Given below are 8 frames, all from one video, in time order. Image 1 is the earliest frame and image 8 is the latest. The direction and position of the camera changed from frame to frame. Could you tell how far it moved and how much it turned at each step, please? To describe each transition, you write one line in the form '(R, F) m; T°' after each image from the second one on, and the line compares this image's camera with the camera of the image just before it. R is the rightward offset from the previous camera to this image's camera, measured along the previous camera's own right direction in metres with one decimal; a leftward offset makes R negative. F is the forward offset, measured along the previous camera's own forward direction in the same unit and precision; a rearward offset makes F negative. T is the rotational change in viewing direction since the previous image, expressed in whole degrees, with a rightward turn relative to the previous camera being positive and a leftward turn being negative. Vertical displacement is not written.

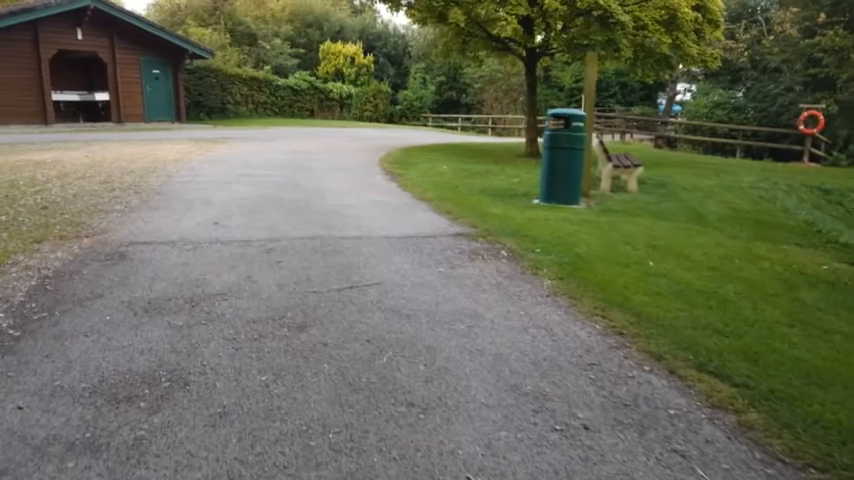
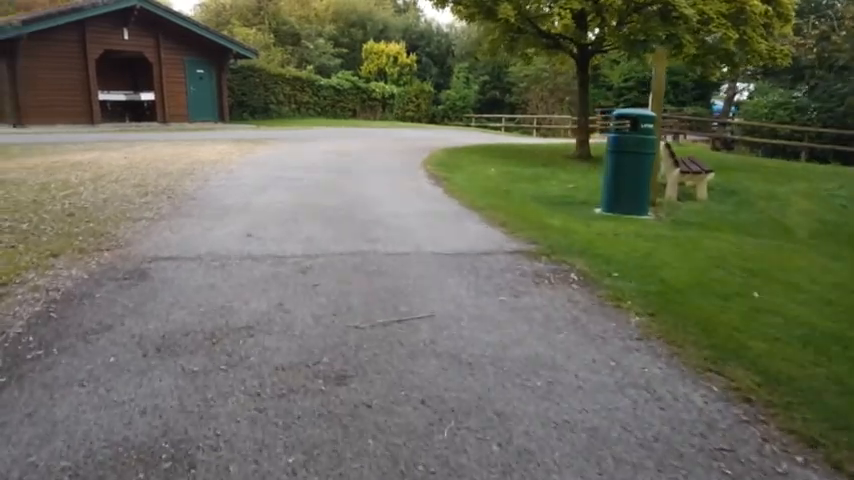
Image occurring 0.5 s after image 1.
(-0.2, +0.8) m; -4°
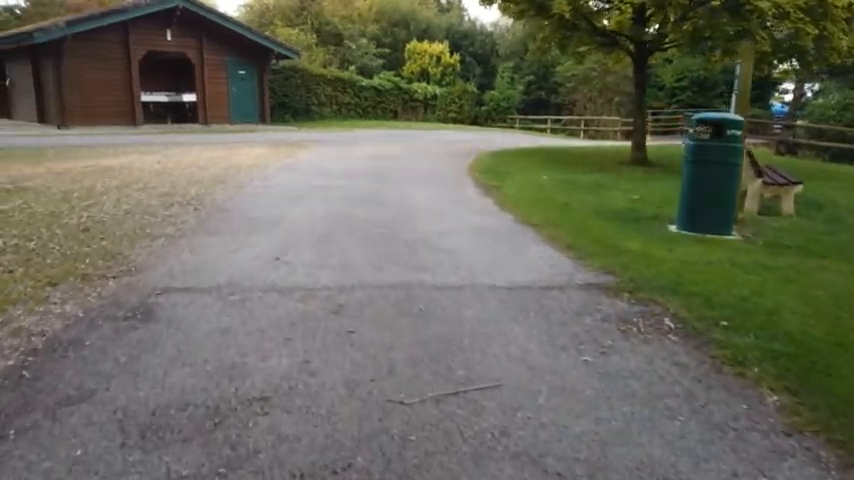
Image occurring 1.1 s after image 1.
(-0.1, +0.9) m; -4°
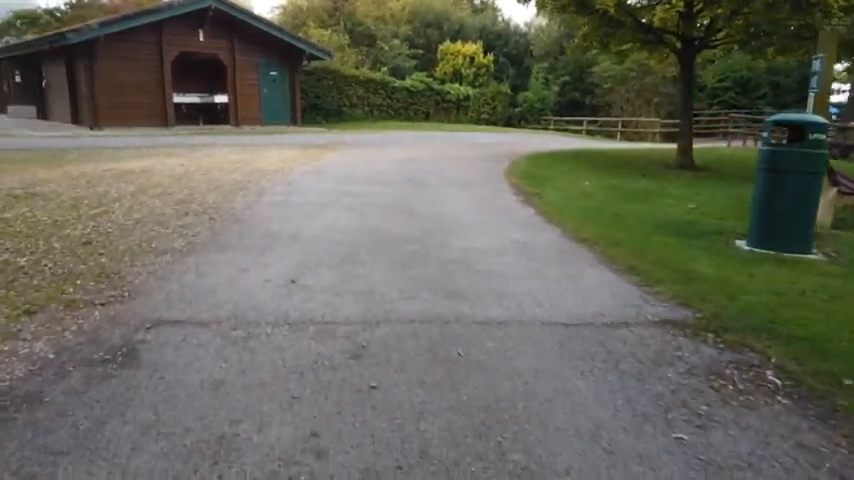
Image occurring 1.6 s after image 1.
(-0.1, +0.8) m; -3°
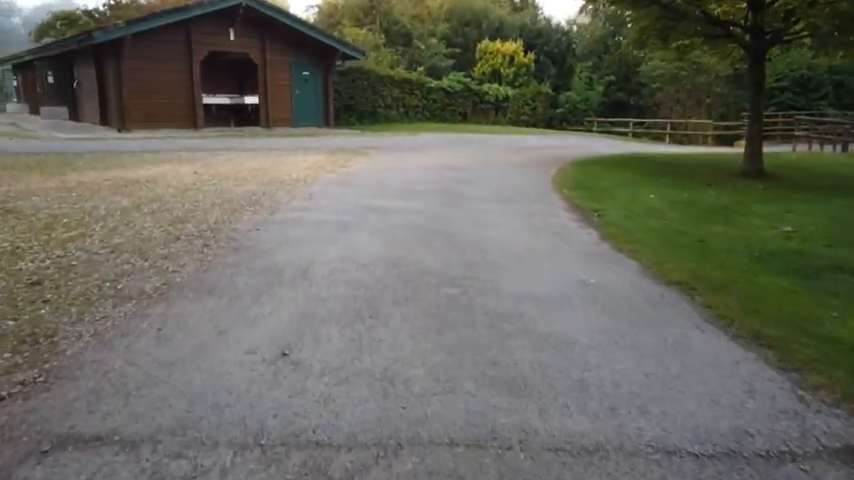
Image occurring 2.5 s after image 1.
(-0.1, +1.4) m; -3°
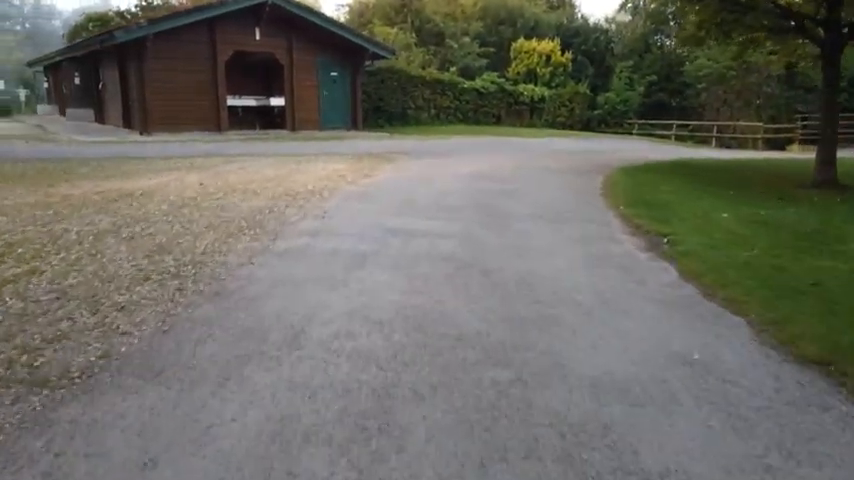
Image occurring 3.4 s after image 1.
(0.0, +1.4) m; -3°
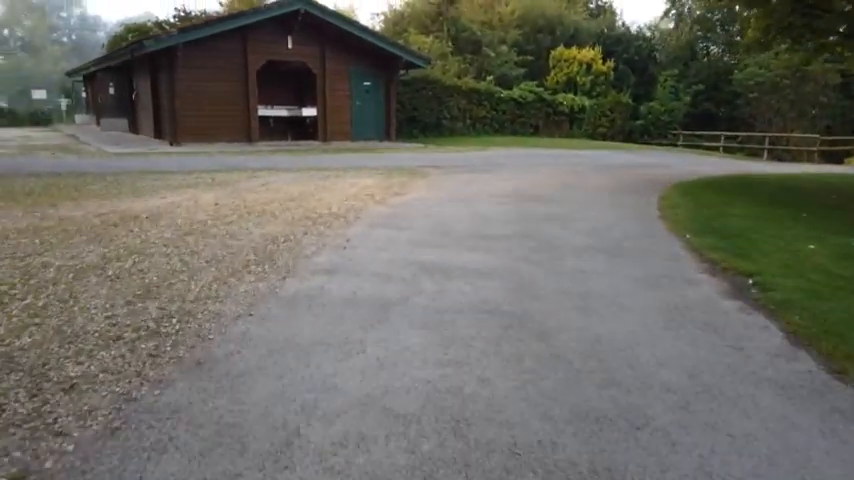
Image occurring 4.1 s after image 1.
(0.0, +1.1) m; -3°
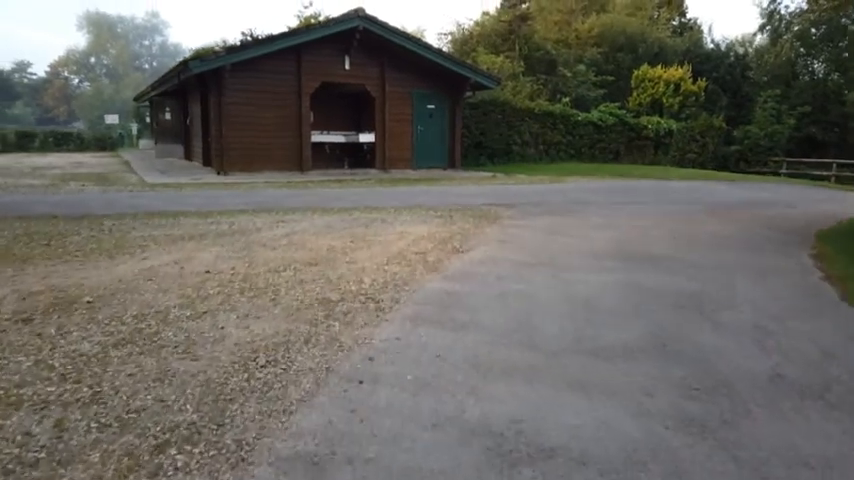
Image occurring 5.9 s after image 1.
(-0.1, +2.8) m; -6°
